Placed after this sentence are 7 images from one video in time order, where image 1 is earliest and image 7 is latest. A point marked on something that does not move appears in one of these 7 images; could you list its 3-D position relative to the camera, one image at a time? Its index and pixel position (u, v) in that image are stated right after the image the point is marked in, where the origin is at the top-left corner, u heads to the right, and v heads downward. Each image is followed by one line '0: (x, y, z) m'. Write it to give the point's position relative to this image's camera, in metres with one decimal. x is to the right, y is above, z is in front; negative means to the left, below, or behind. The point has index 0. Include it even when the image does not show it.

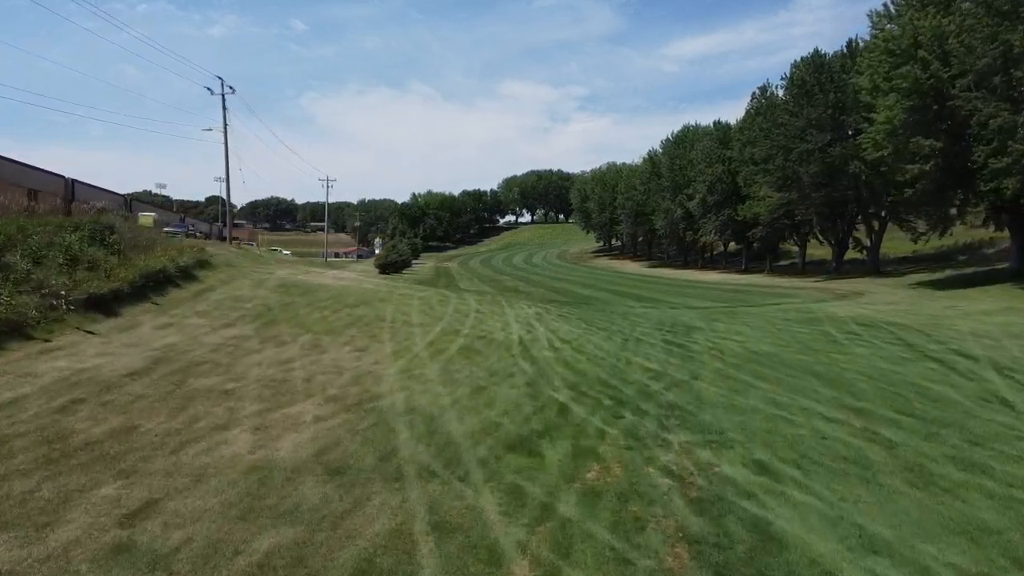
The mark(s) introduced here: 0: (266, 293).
0: (-4.1, -0.1, +15.1) m
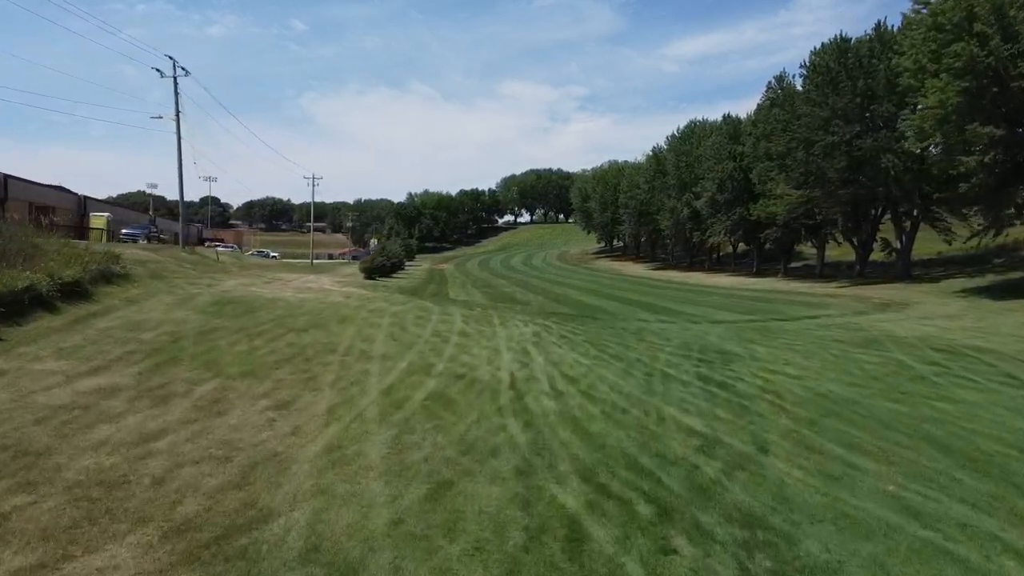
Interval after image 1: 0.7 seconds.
0: (-4.2, -0.4, +11.8) m
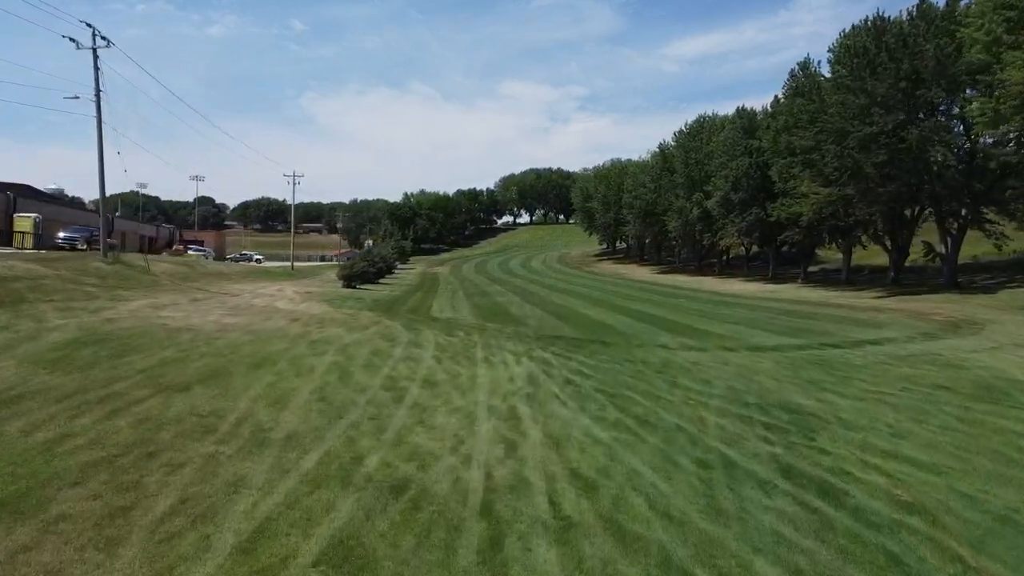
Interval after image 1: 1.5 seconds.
0: (-4.4, -0.7, +7.7) m
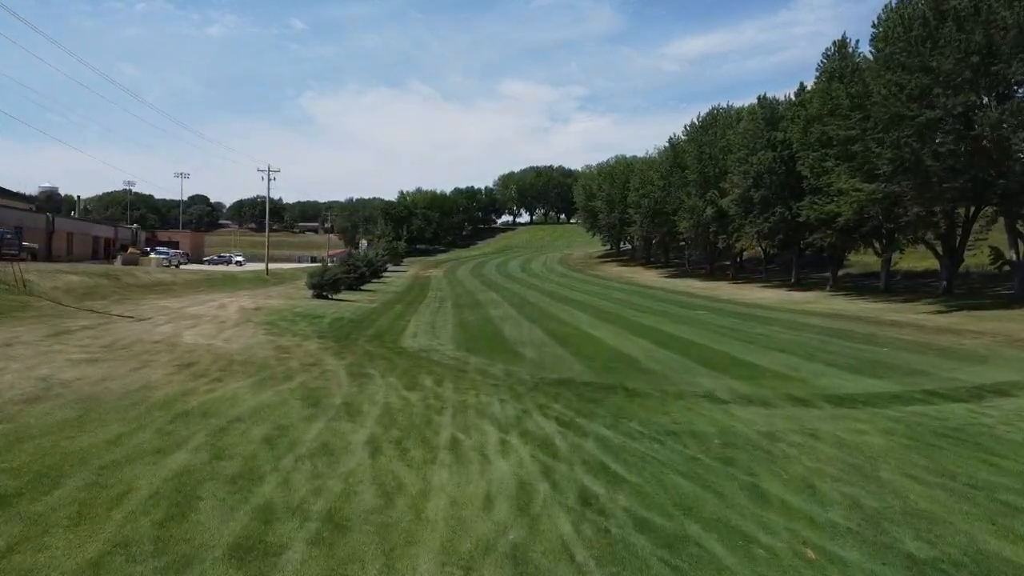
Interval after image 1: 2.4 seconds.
0: (-4.5, -1.1, +3.1) m
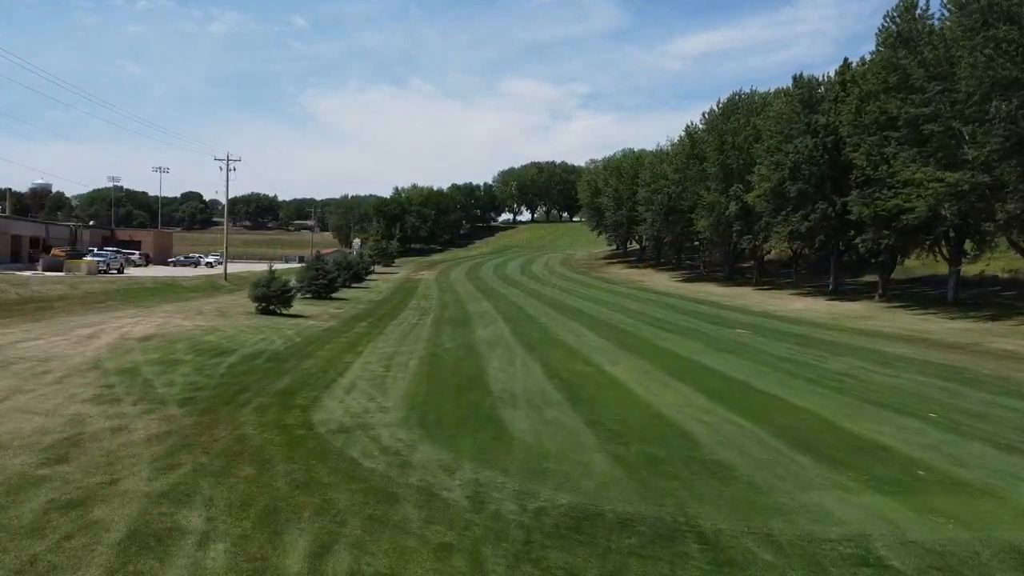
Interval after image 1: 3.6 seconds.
0: (-4.8, -1.5, -3.1) m
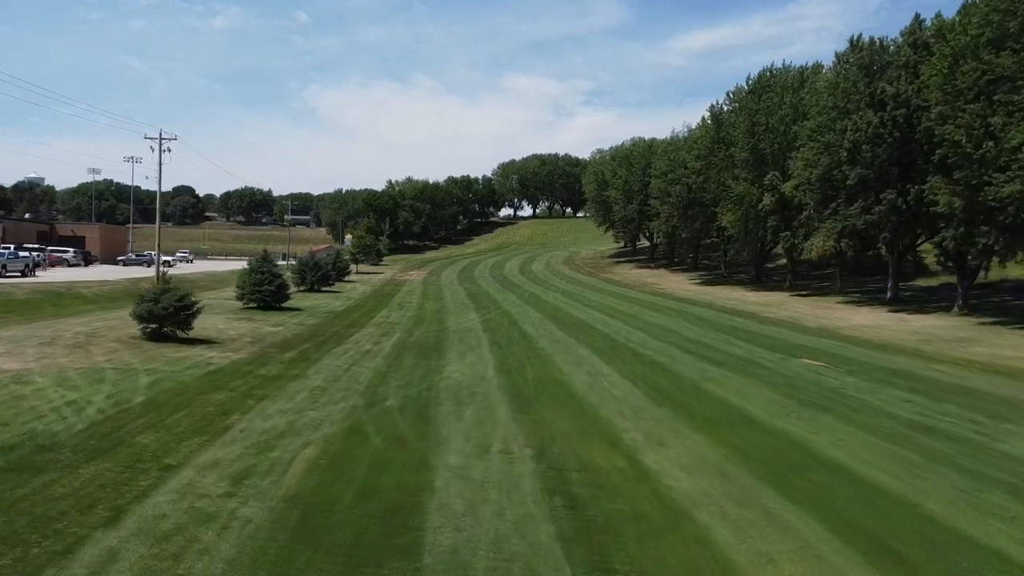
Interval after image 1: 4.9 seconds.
0: (-5.1, -1.9, -10.0) m
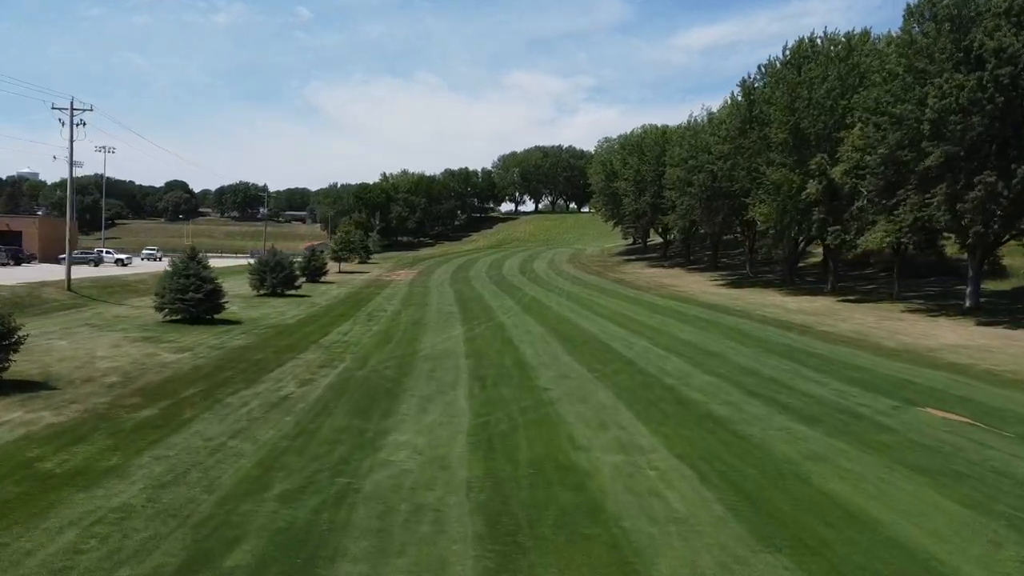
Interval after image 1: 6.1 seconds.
0: (-5.4, -2.3, -16.3) m
